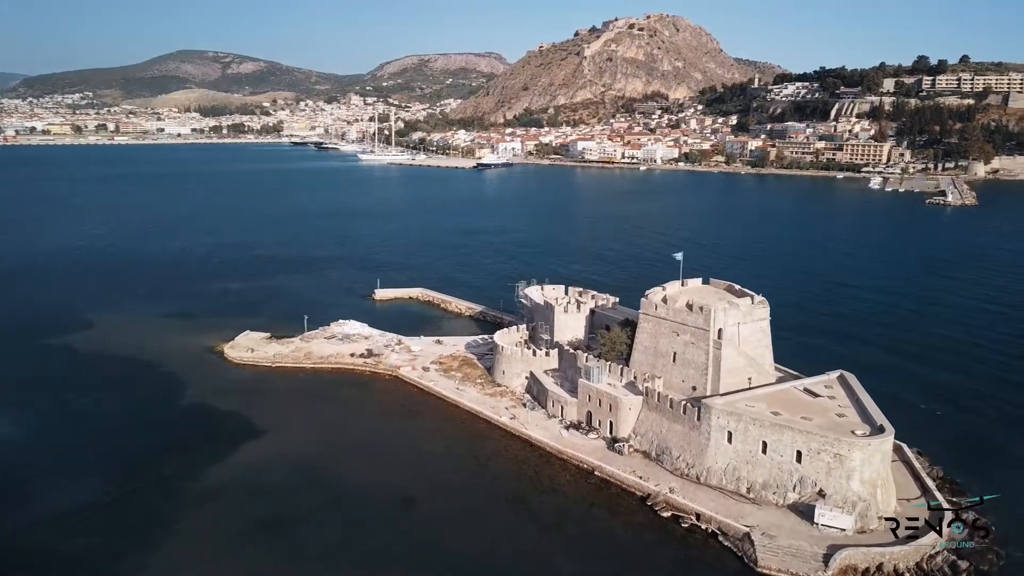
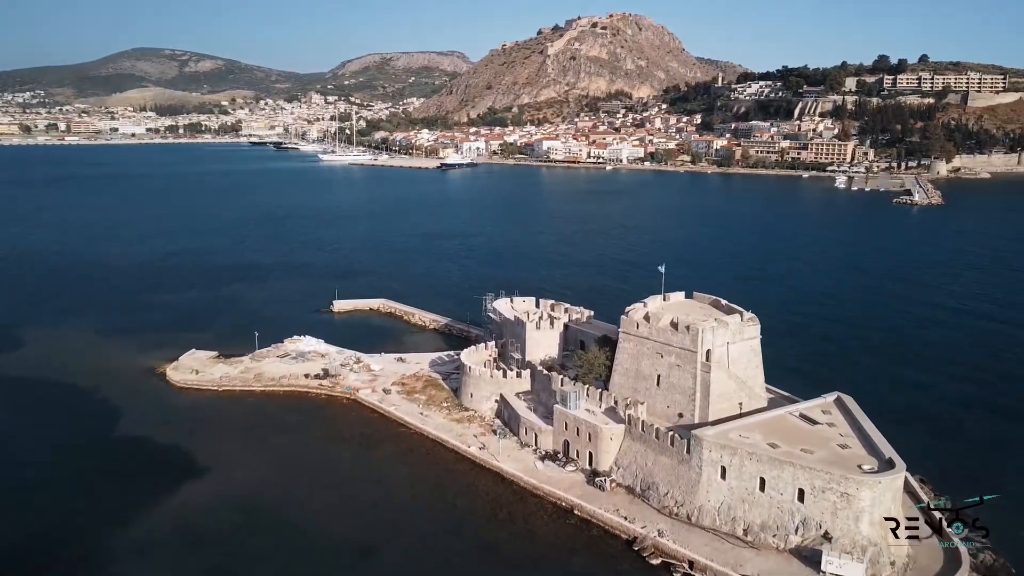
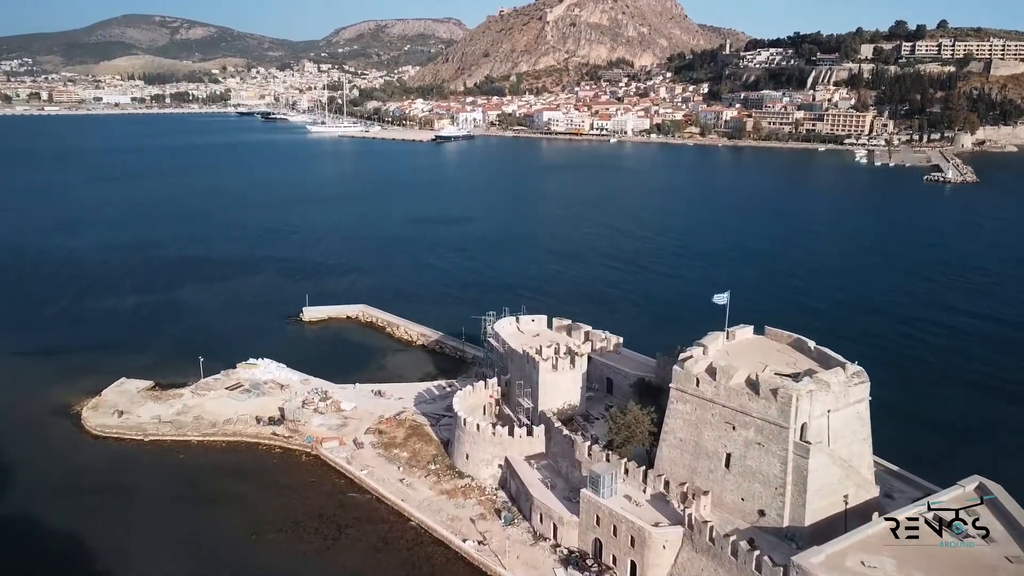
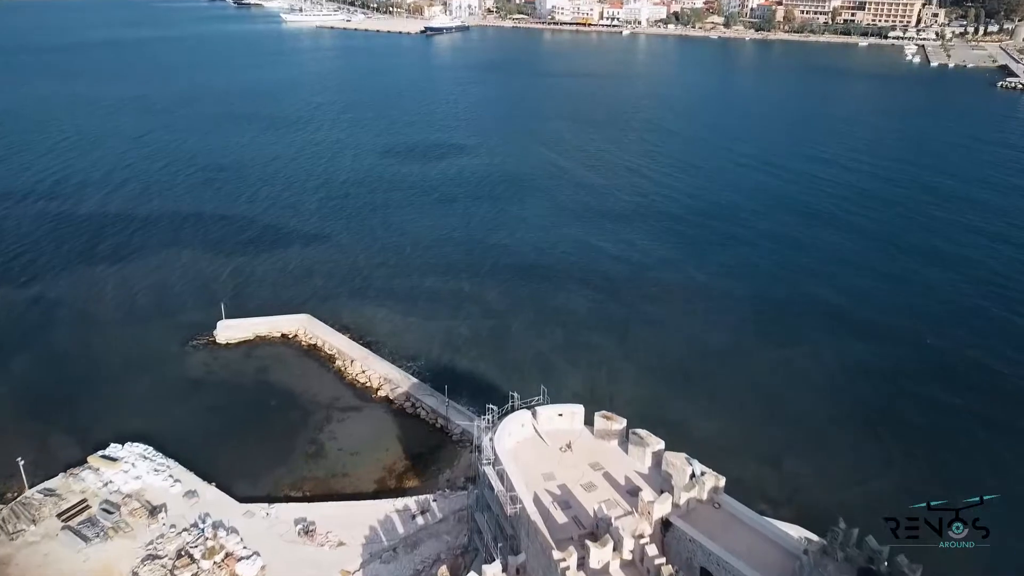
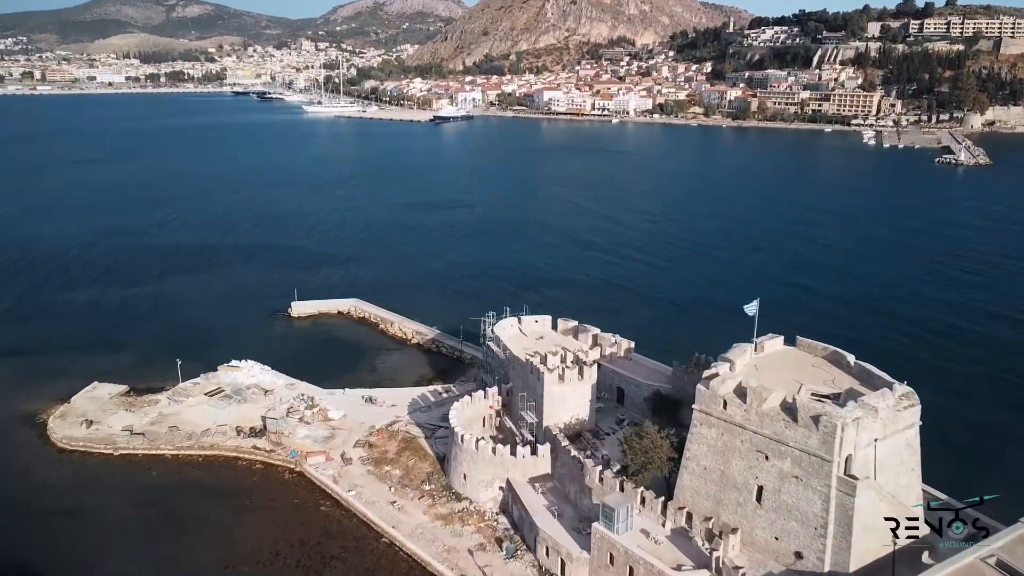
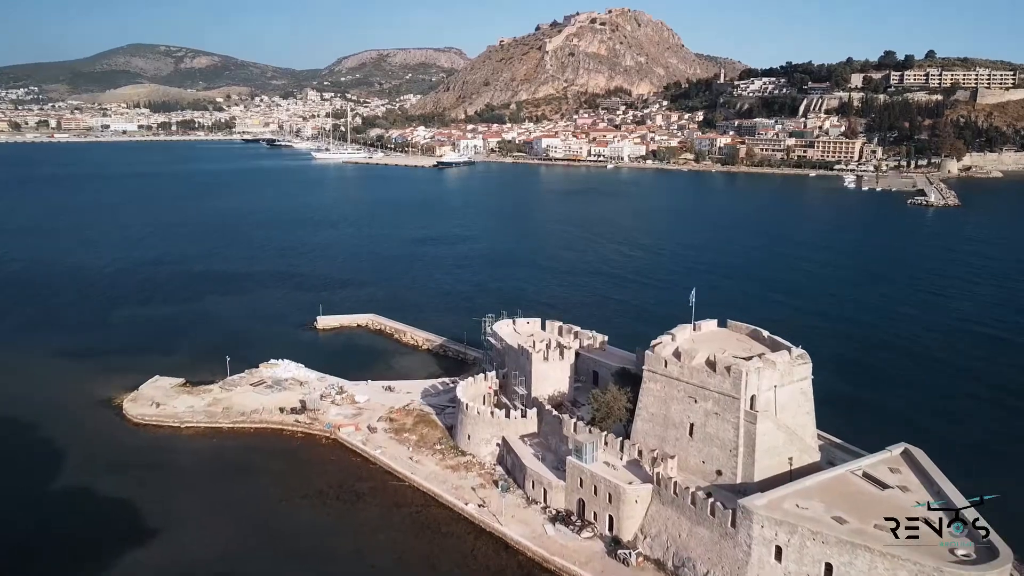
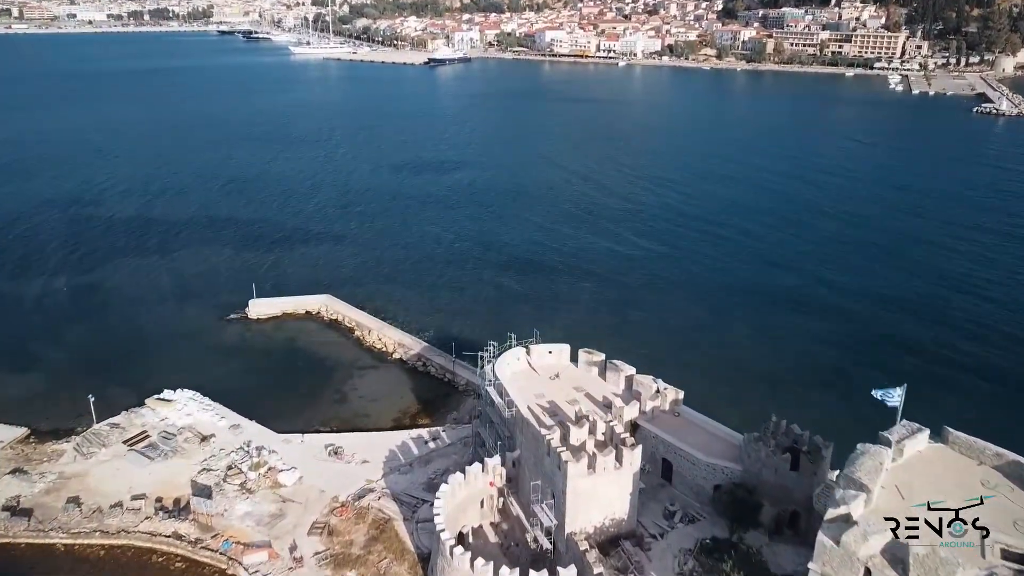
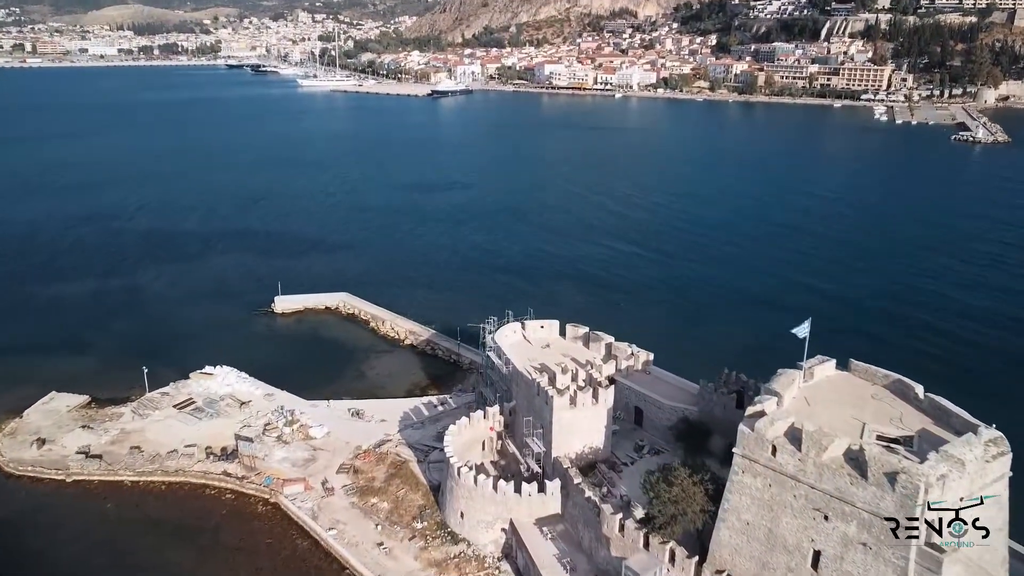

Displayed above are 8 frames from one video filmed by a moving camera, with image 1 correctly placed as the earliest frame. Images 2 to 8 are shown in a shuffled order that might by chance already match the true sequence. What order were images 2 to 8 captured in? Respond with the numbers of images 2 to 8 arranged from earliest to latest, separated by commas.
2, 6, 3, 5, 8, 7, 4
